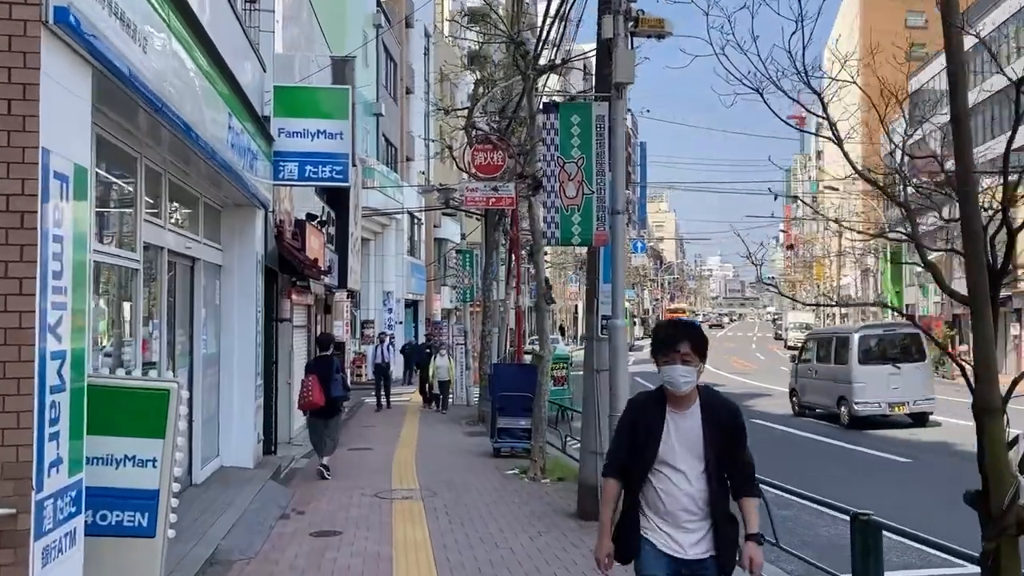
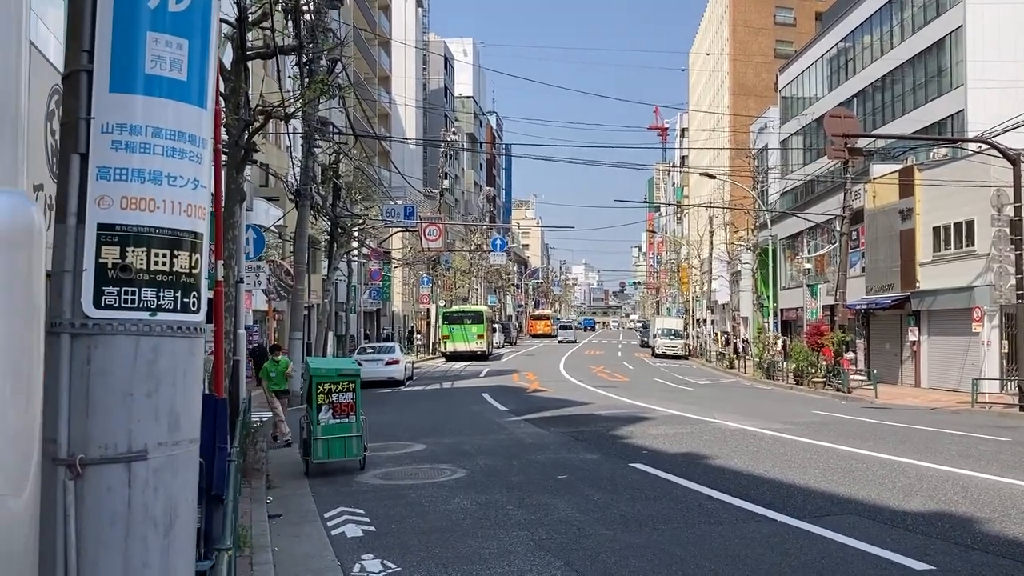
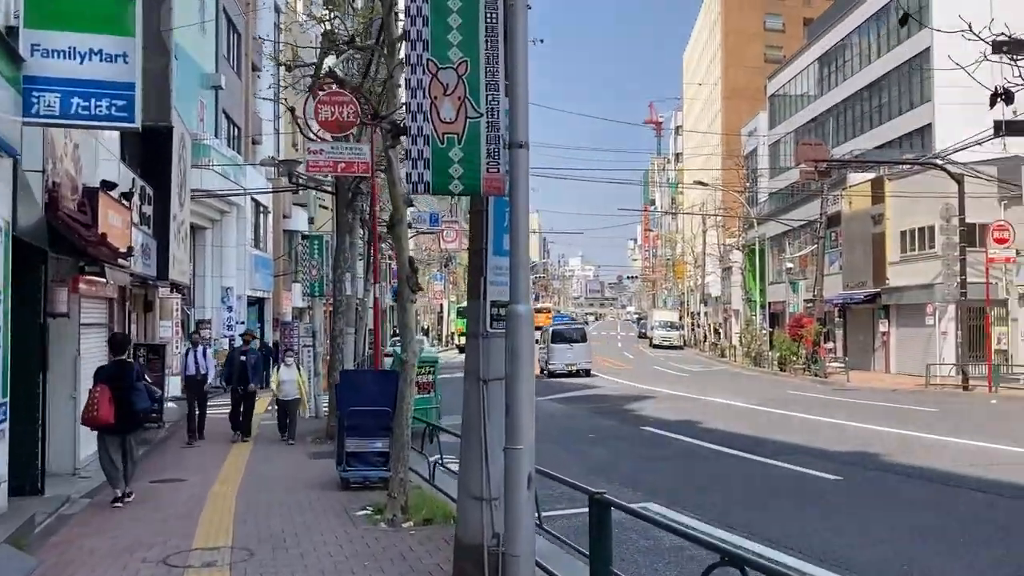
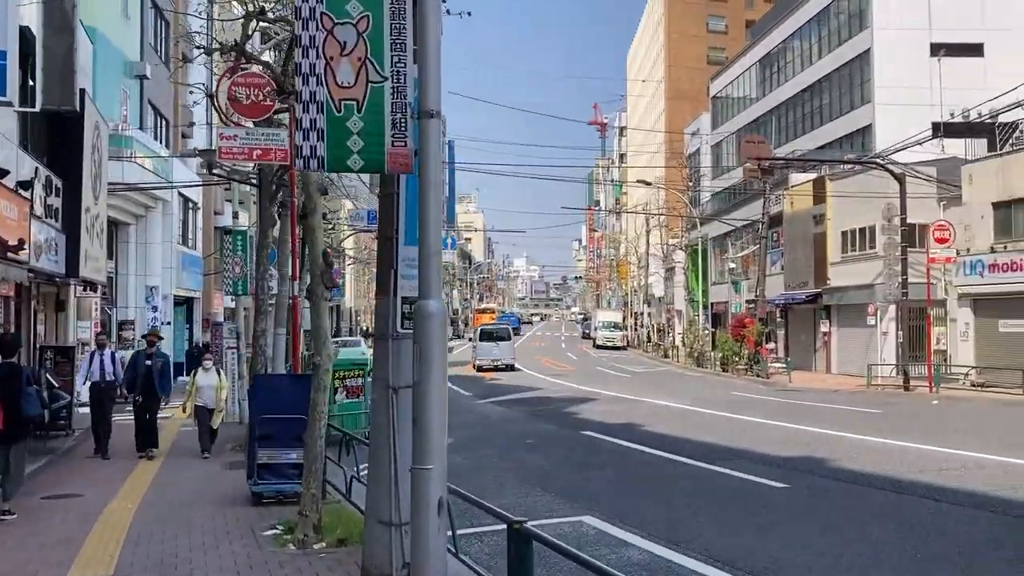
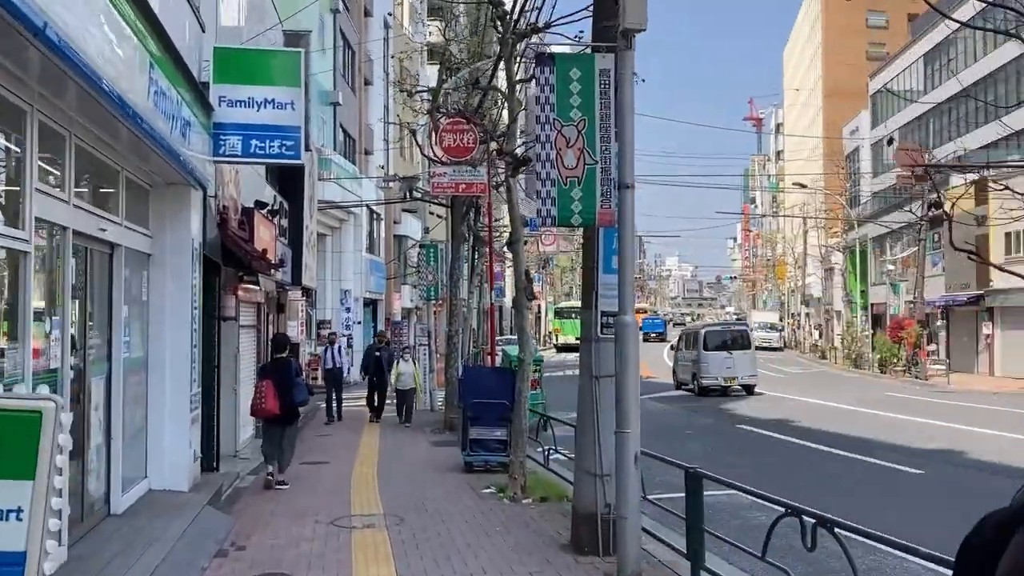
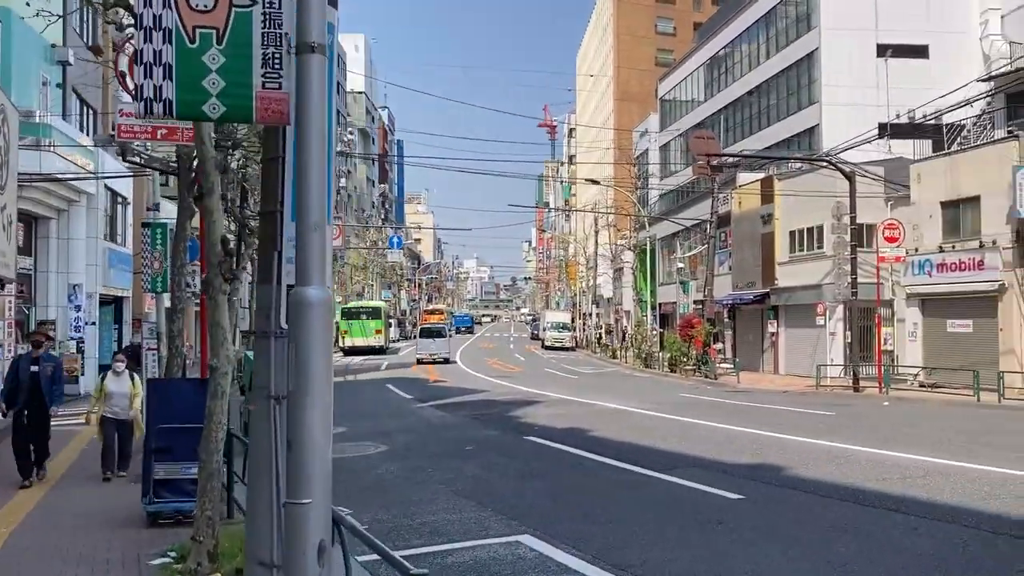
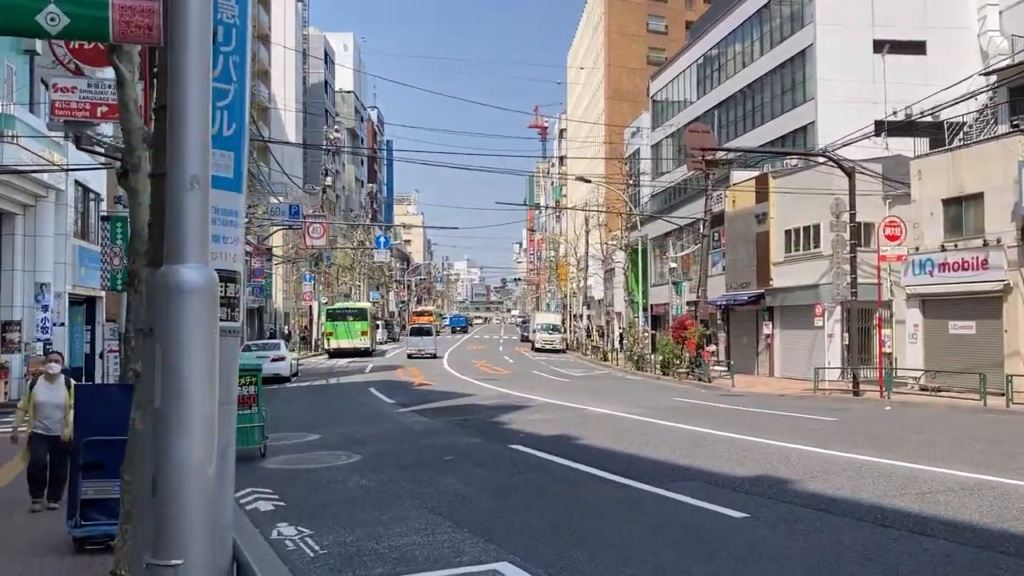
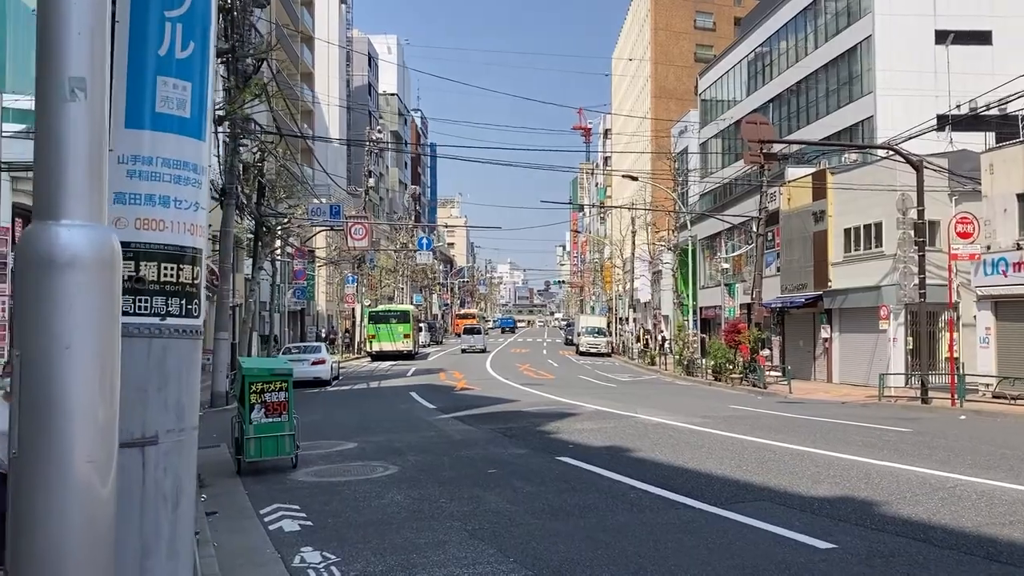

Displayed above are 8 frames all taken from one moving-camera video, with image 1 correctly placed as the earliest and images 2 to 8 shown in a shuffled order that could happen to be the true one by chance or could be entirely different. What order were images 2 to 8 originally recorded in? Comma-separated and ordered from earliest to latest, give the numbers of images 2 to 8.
5, 3, 4, 6, 7, 8, 2
